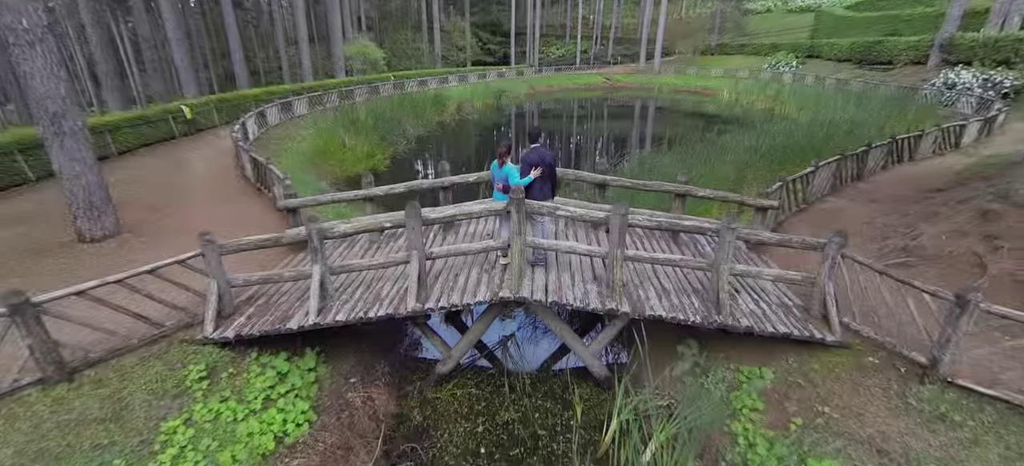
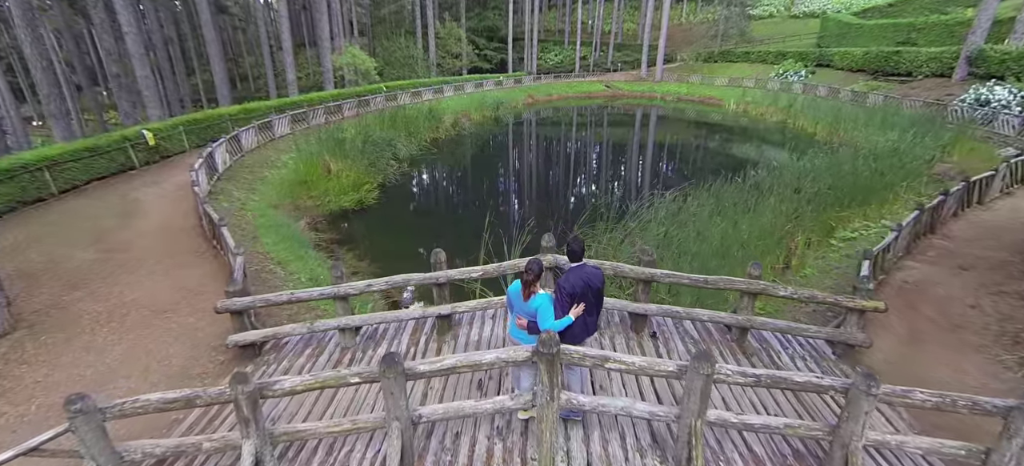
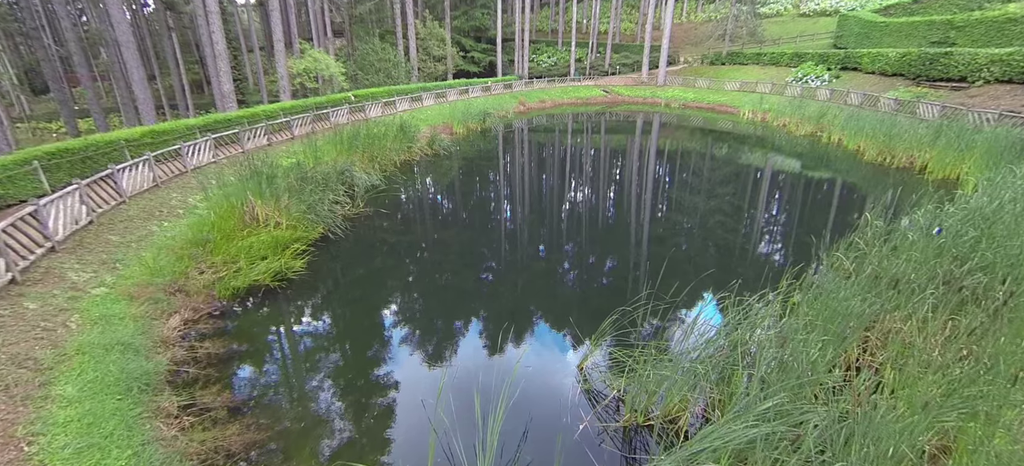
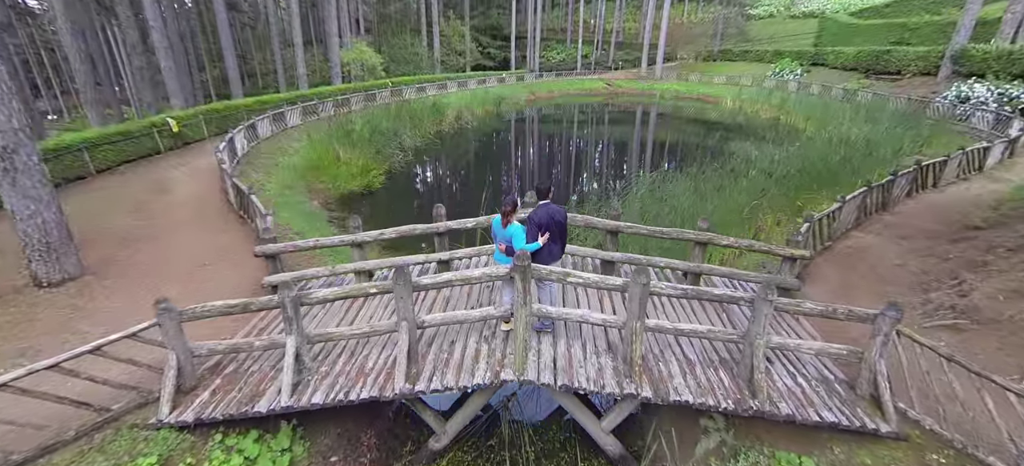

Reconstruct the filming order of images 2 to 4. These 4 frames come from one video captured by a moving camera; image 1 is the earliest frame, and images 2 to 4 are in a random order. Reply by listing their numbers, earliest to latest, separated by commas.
4, 2, 3
